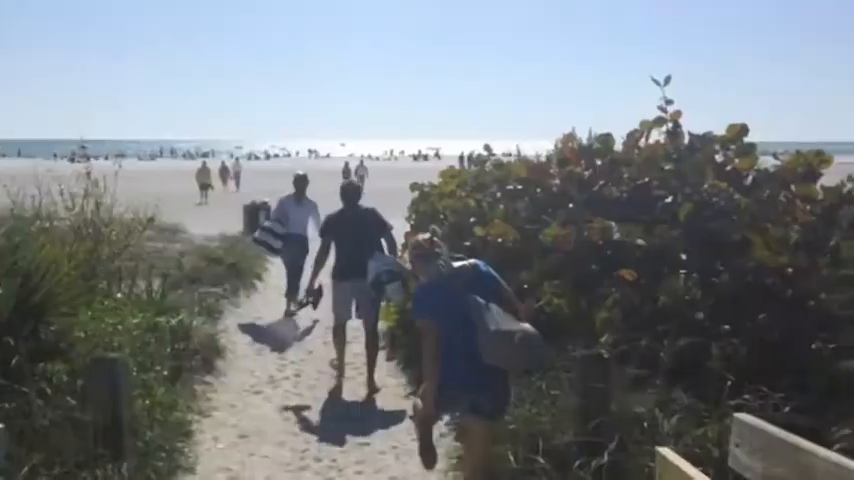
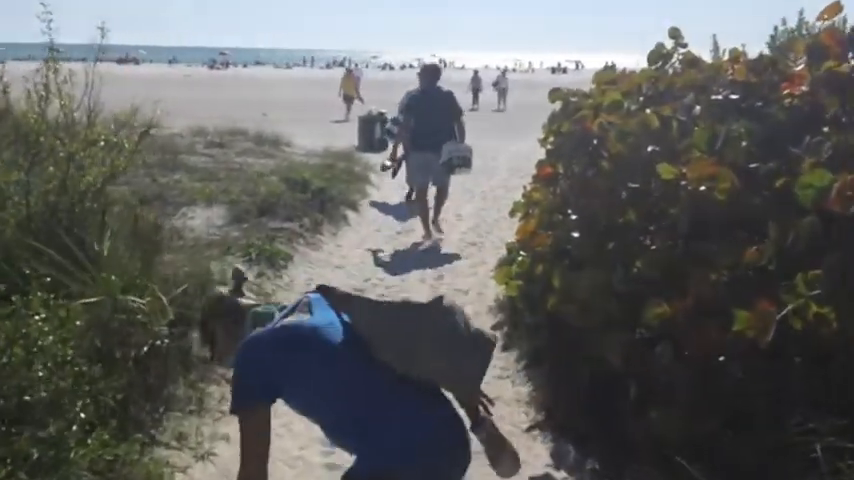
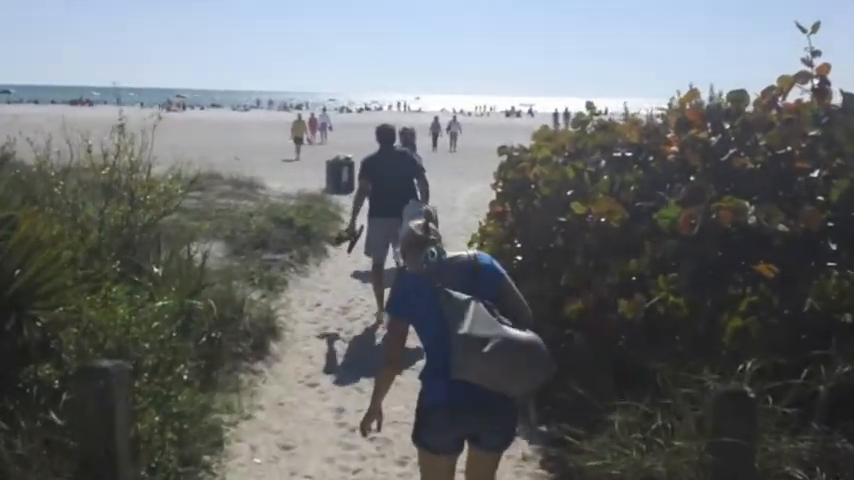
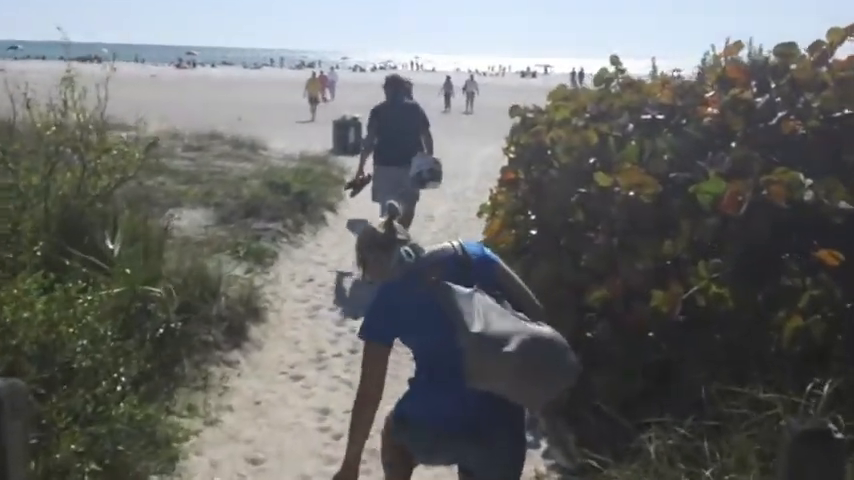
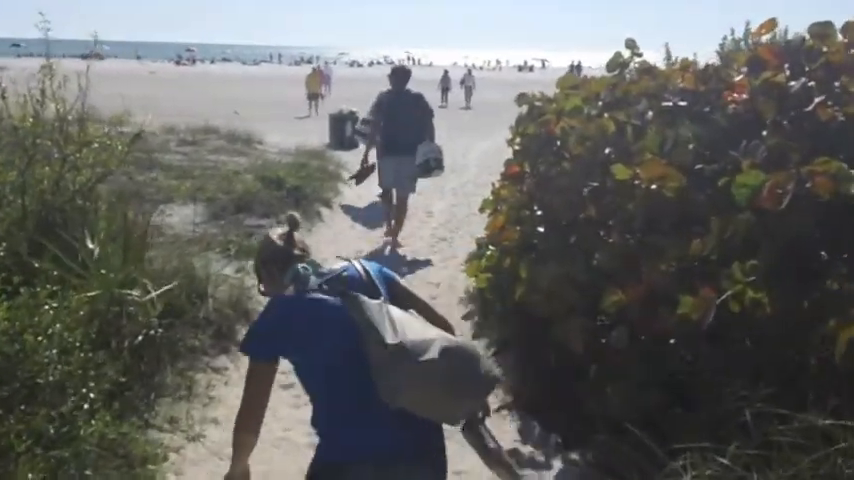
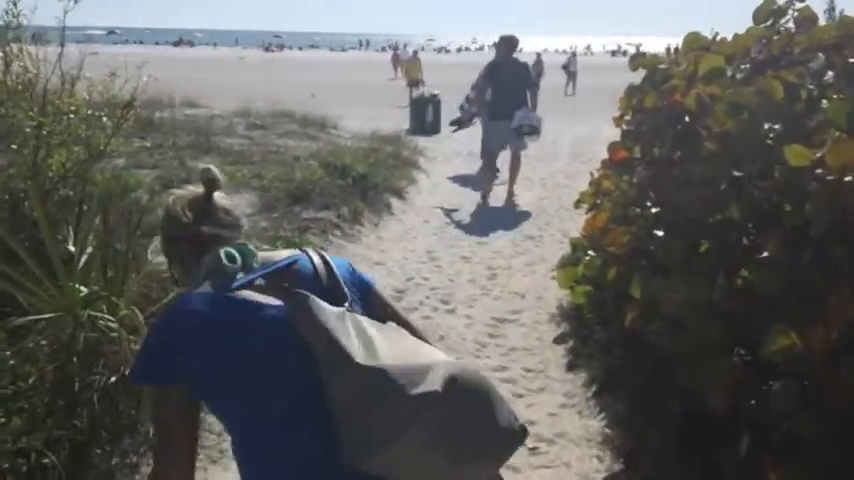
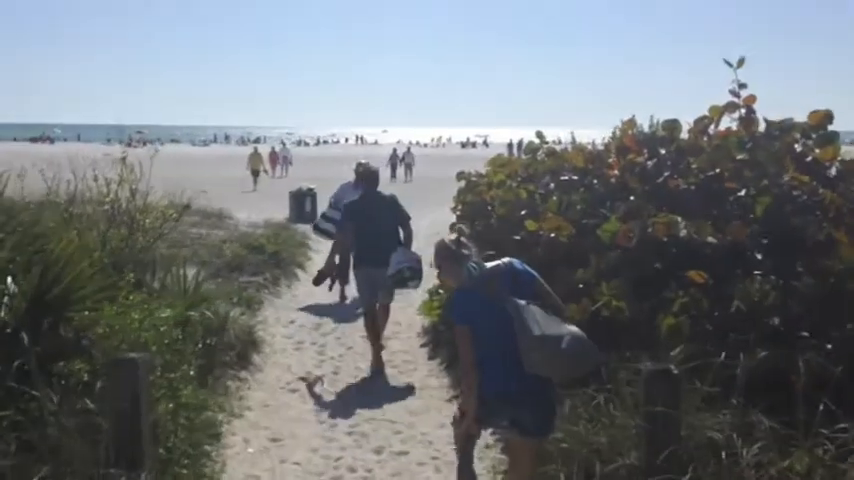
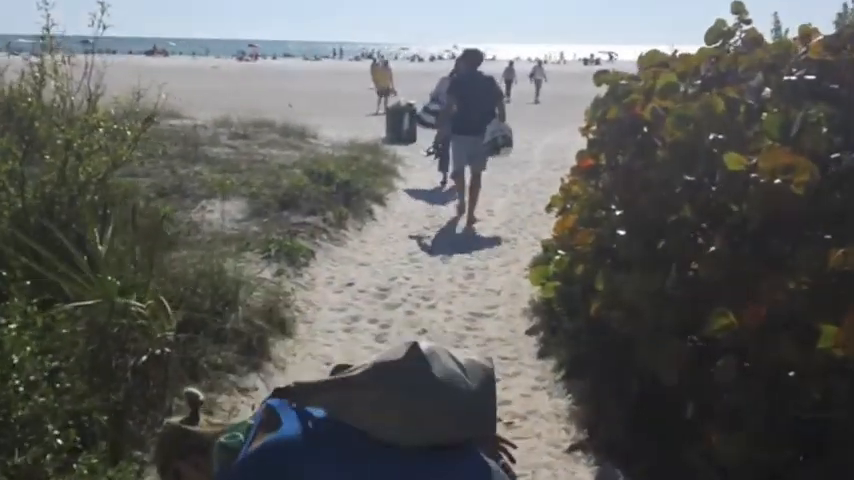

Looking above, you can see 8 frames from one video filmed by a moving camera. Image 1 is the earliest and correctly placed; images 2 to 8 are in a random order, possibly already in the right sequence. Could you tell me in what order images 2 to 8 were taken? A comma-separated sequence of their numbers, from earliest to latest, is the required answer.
7, 3, 4, 5, 2, 8, 6
